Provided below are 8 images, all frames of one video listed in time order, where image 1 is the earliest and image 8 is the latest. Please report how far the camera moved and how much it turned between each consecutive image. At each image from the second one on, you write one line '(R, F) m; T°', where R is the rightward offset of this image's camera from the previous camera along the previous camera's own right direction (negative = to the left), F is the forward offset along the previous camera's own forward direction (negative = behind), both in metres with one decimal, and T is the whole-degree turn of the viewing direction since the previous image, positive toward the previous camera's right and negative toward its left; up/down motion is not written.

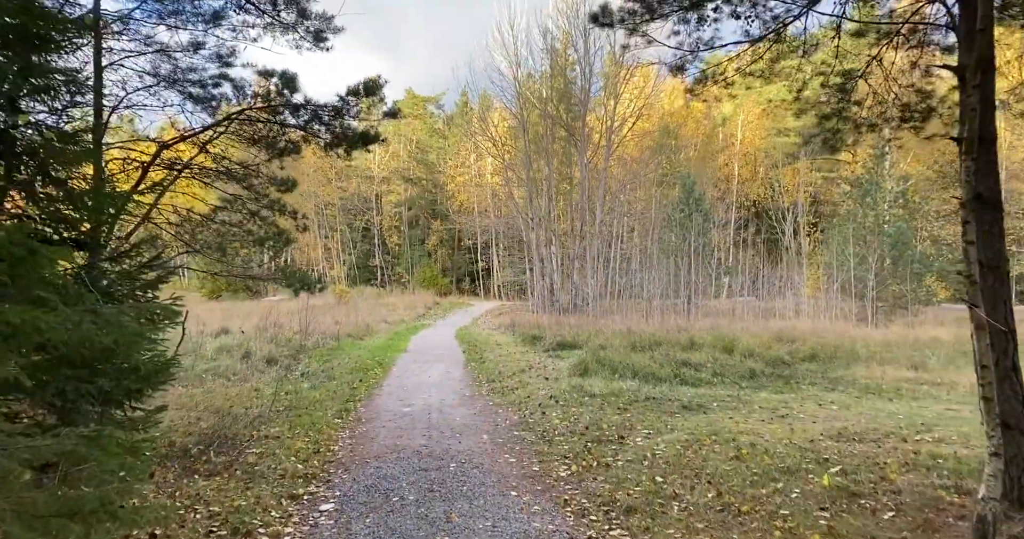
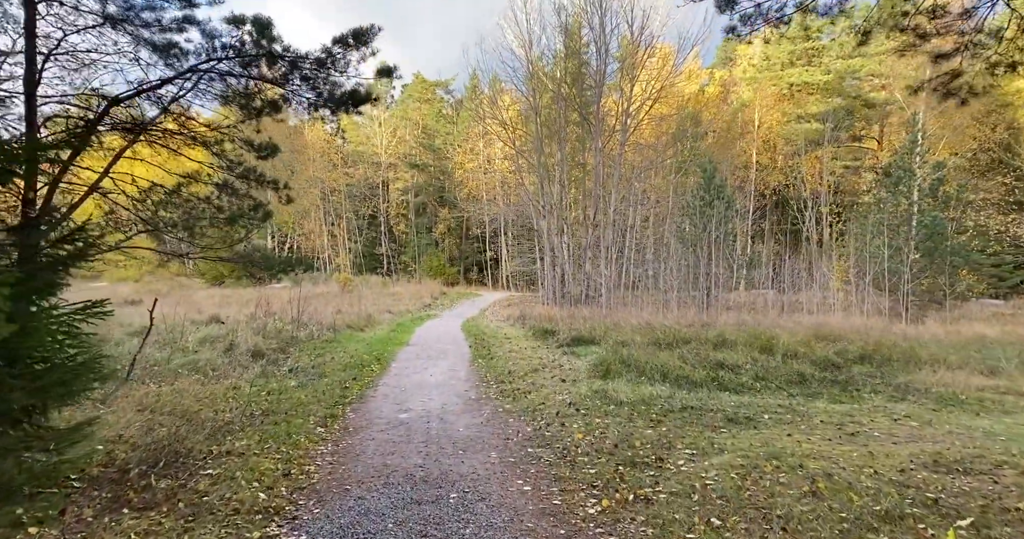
(-0.1, +1.4) m; -1°
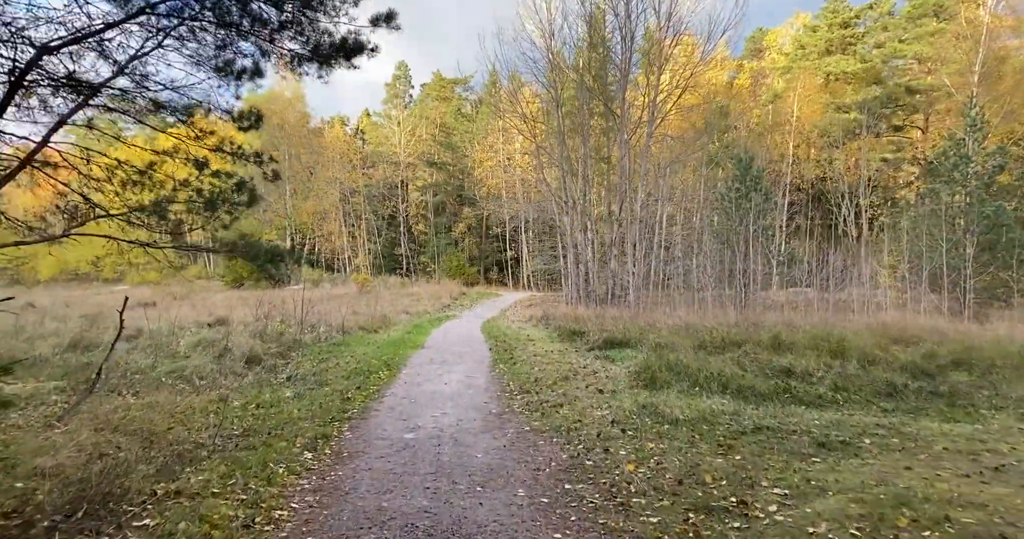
(-0.1, +1.6) m; -2°
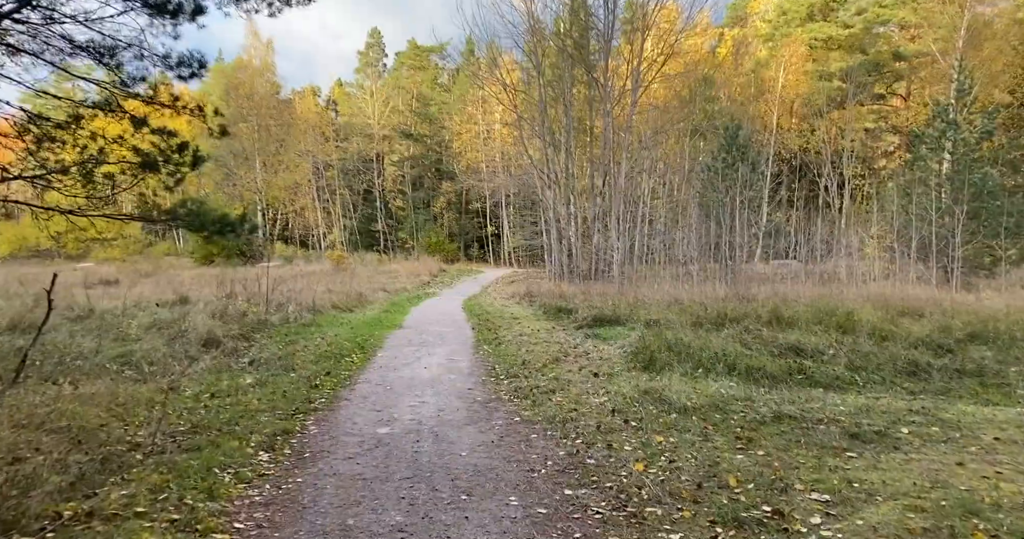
(-0.1, +0.9) m; +2°
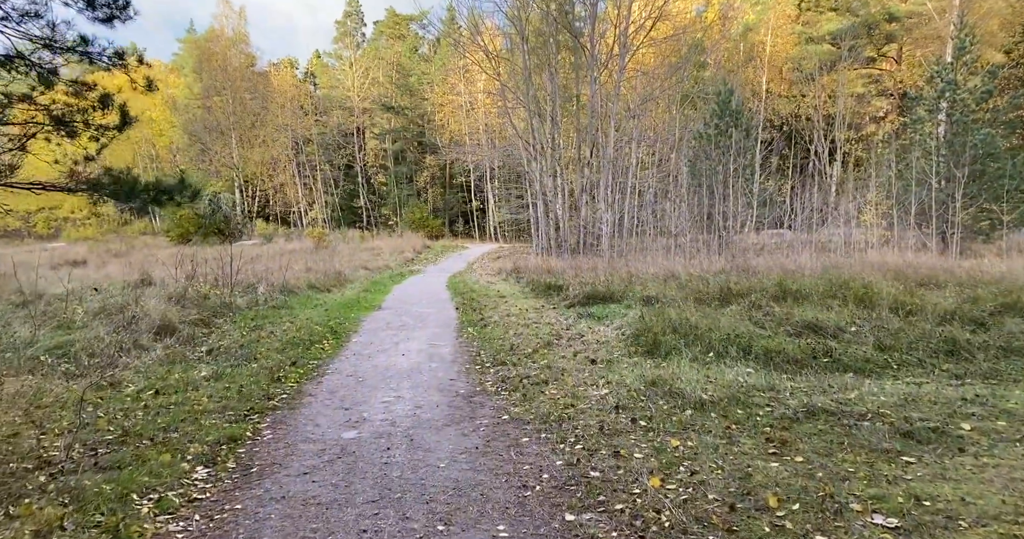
(0.0, +1.0) m; +1°
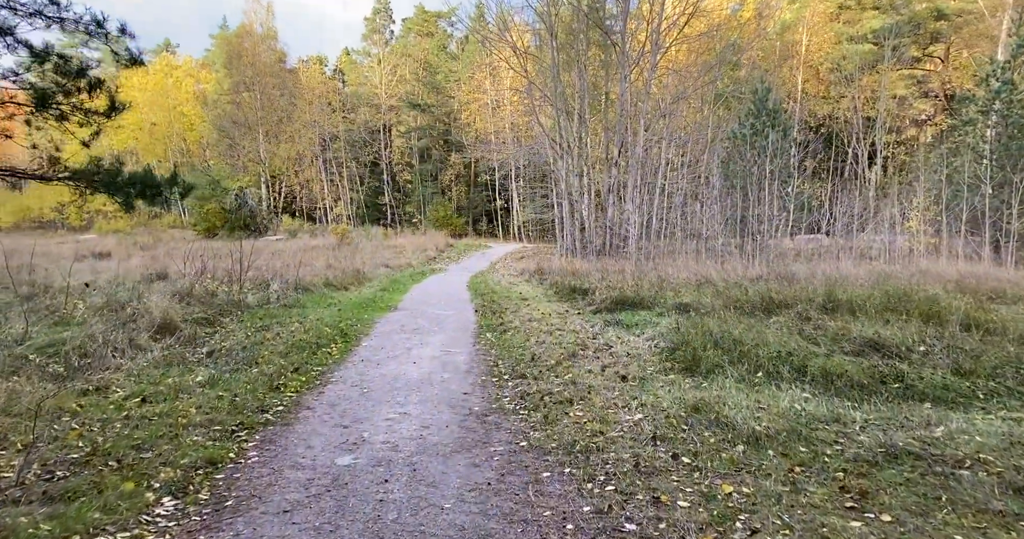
(0.0, +0.8) m; -2°
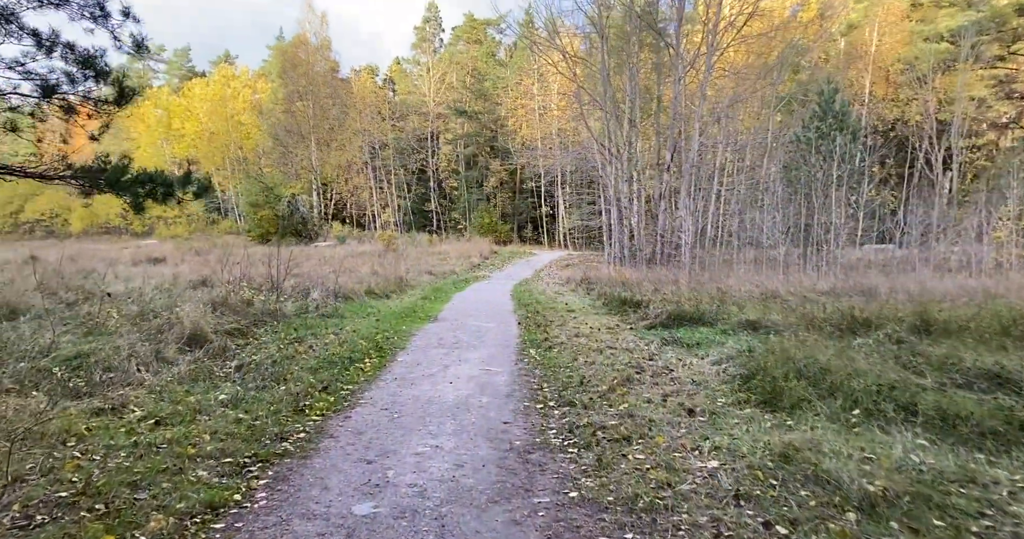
(0.0, +0.8) m; -4°
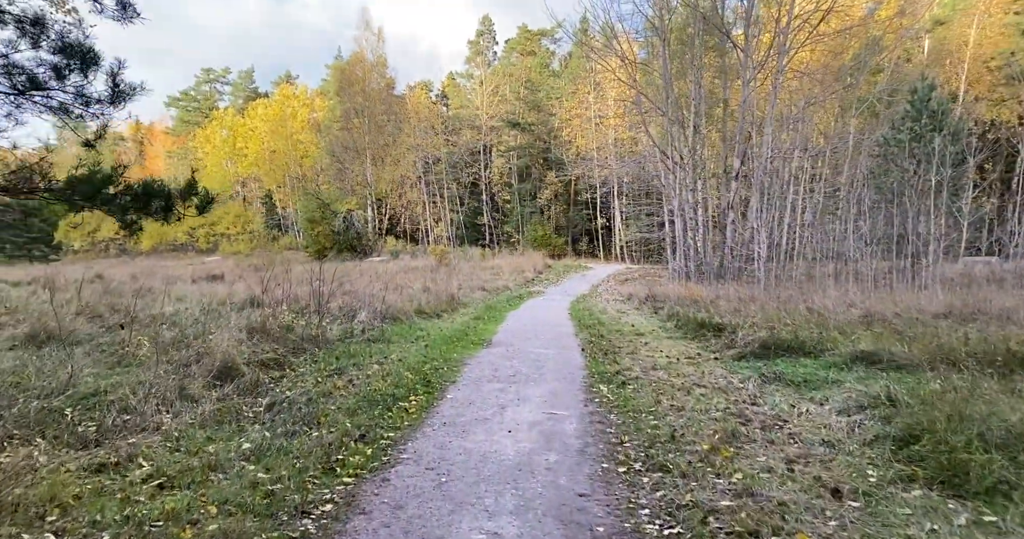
(-0.2, +1.2) m; -5°
